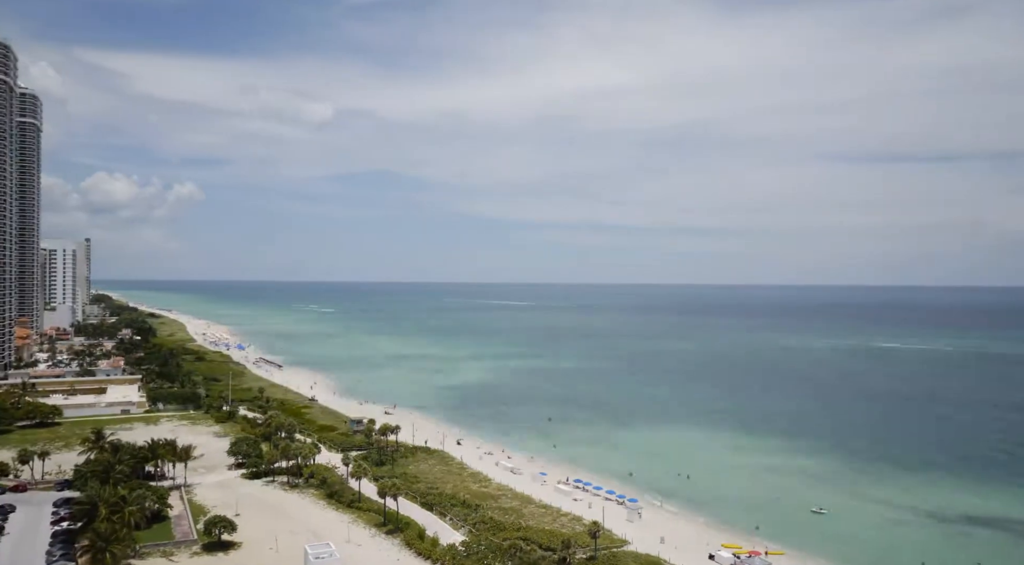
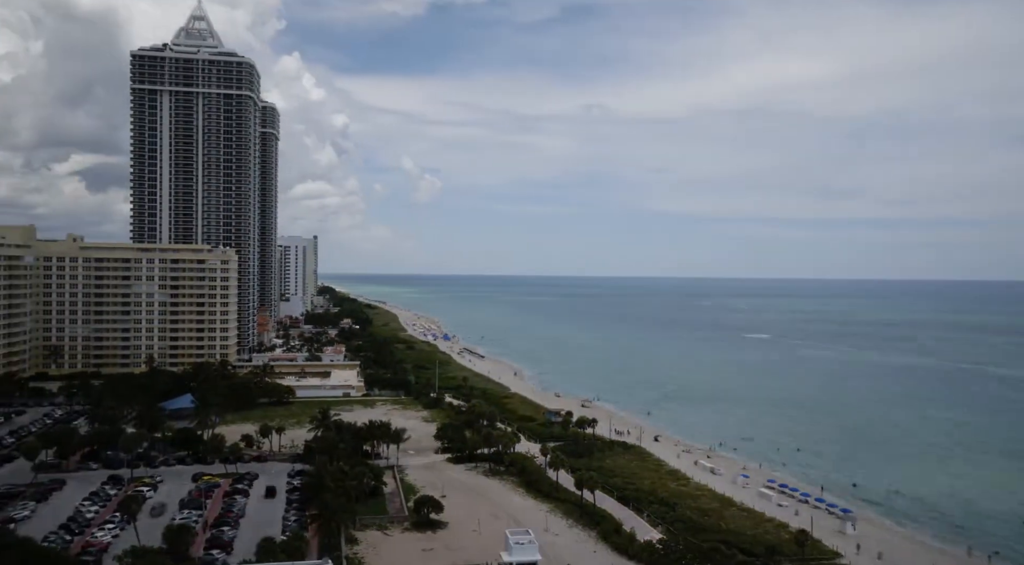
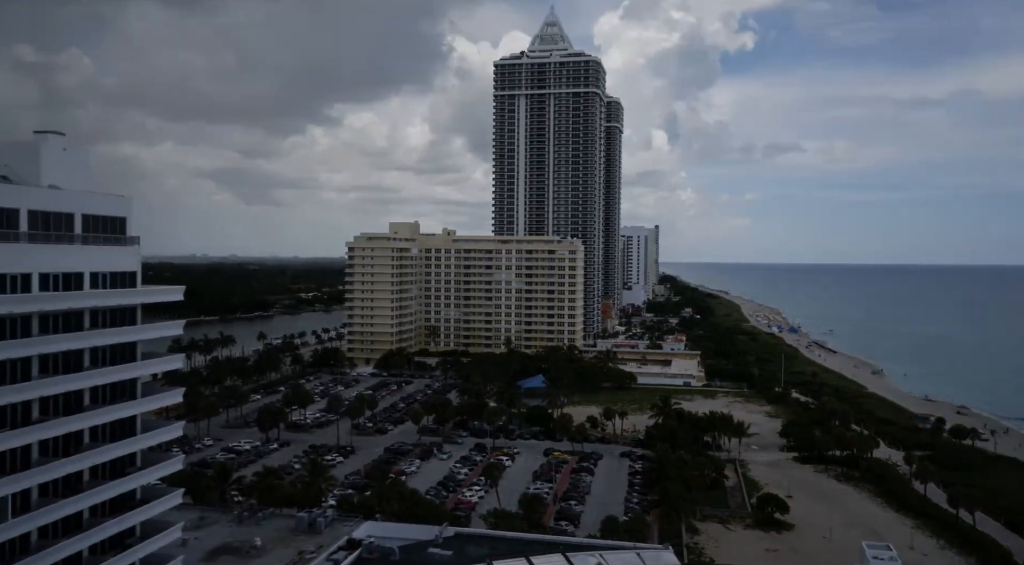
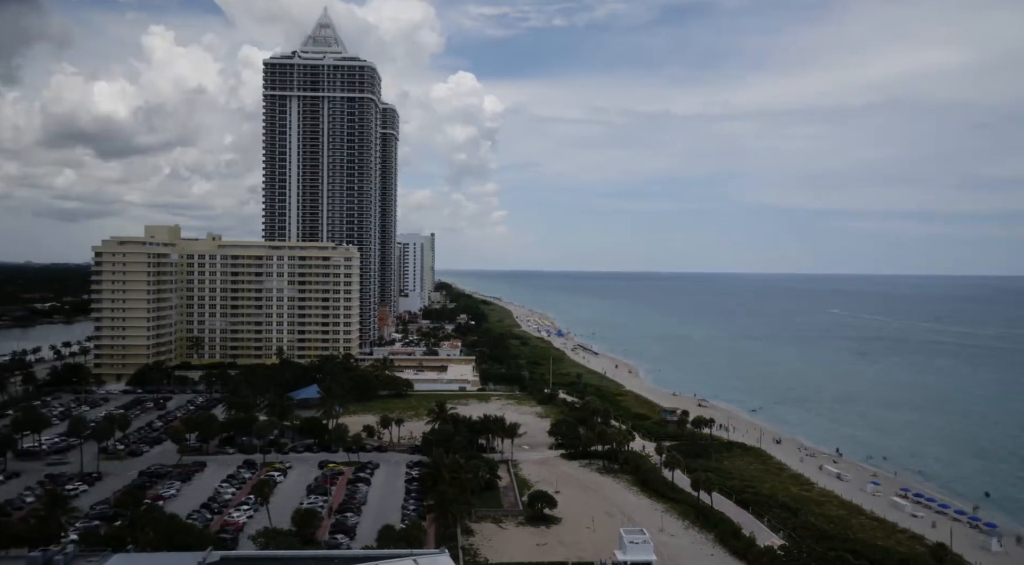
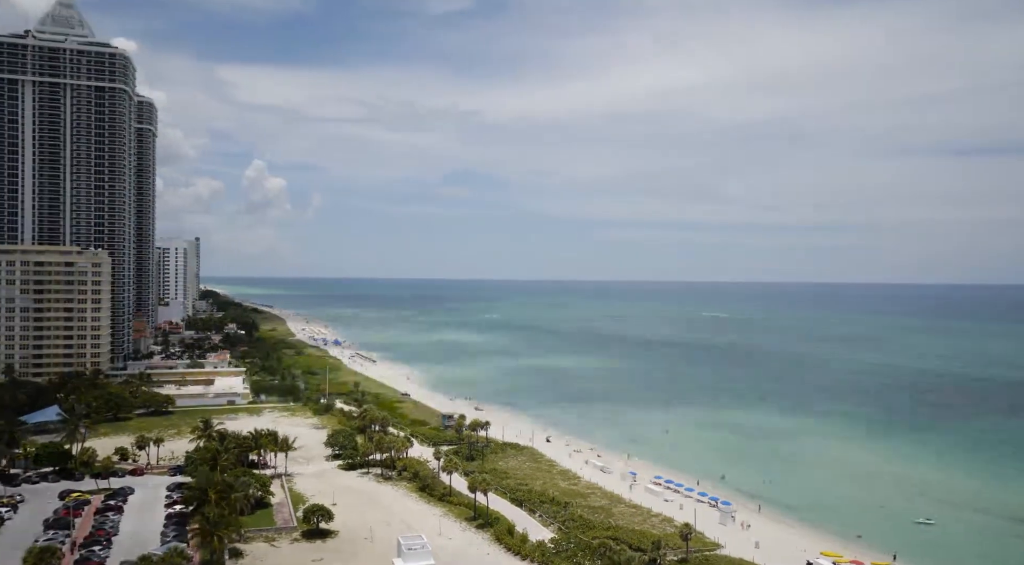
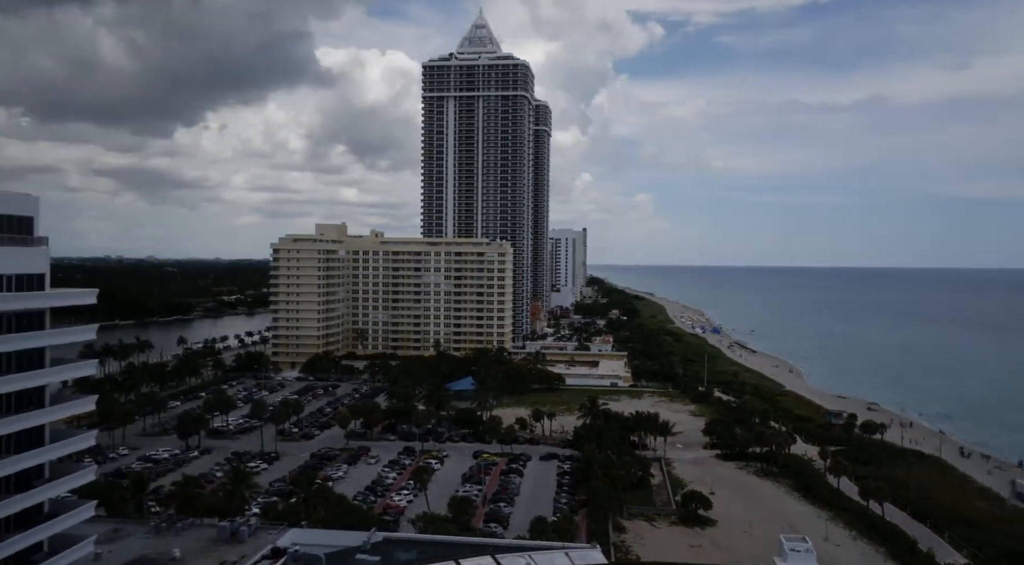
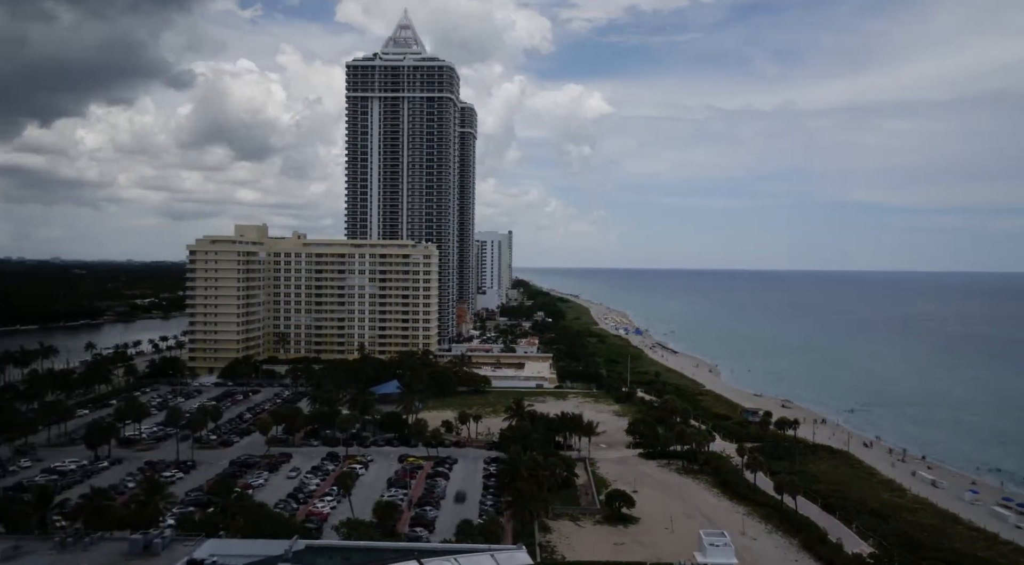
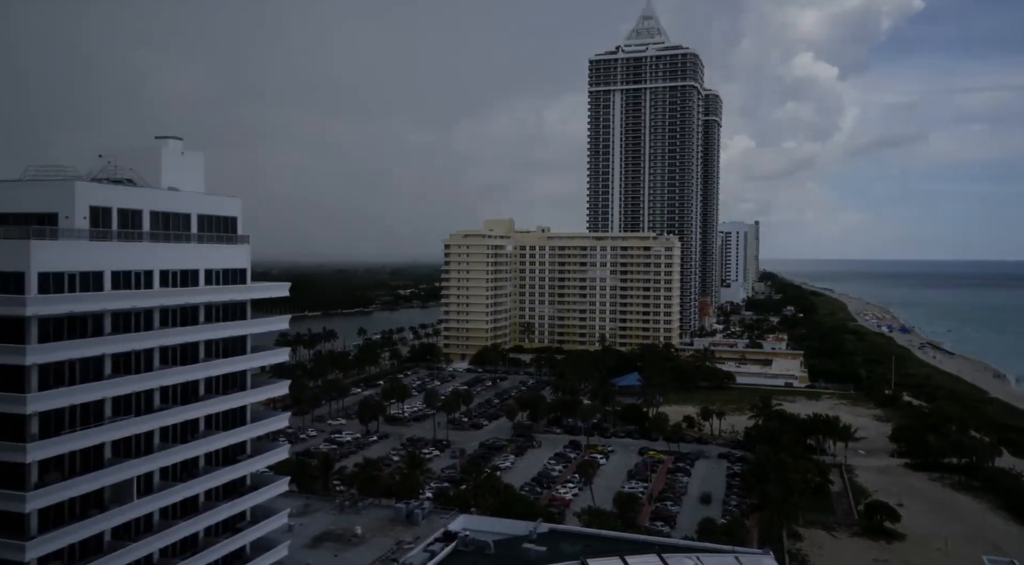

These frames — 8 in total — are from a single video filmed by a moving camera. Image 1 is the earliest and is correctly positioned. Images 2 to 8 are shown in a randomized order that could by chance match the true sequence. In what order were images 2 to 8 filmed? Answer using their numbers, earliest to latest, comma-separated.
5, 2, 4, 7, 6, 3, 8
